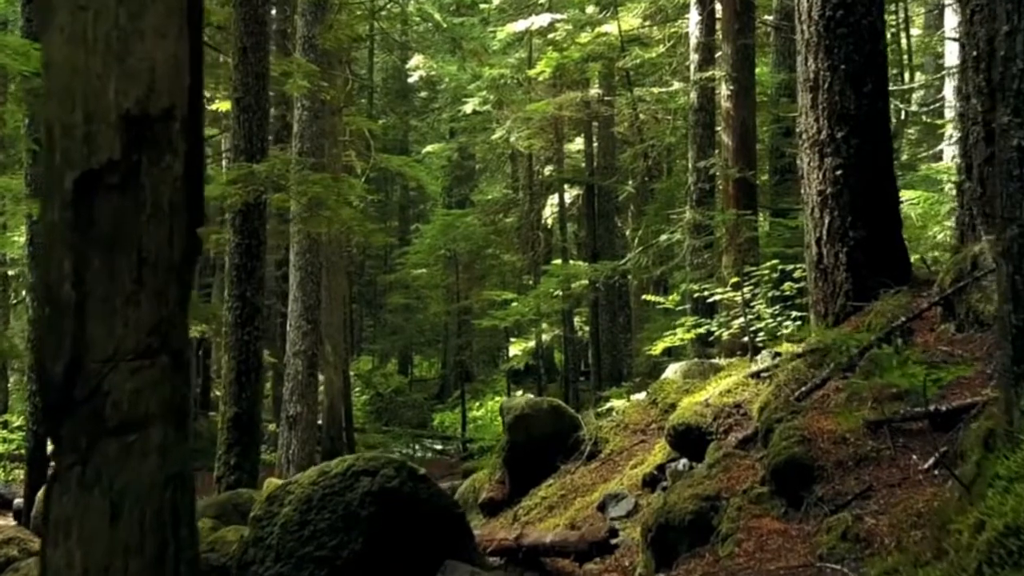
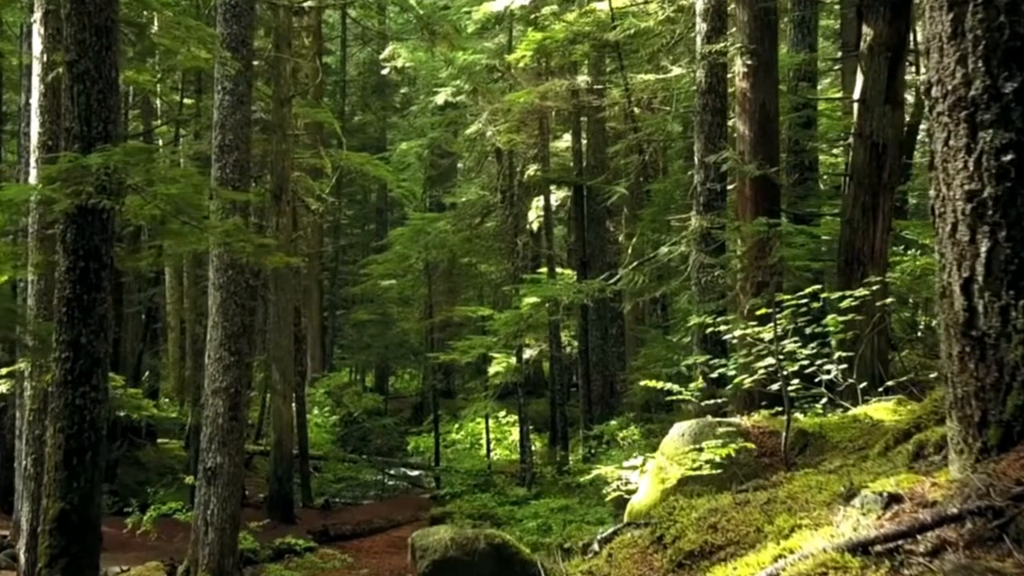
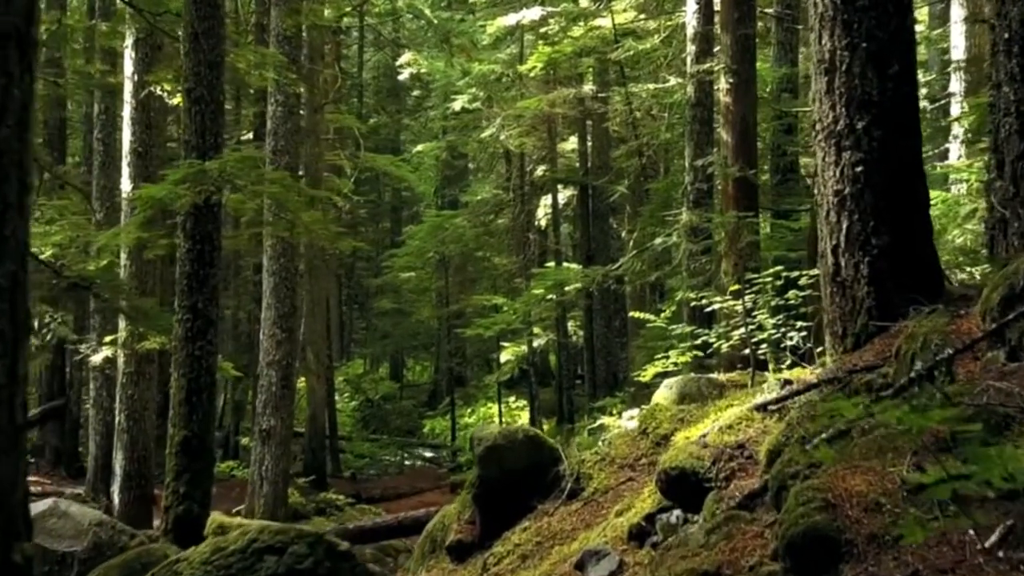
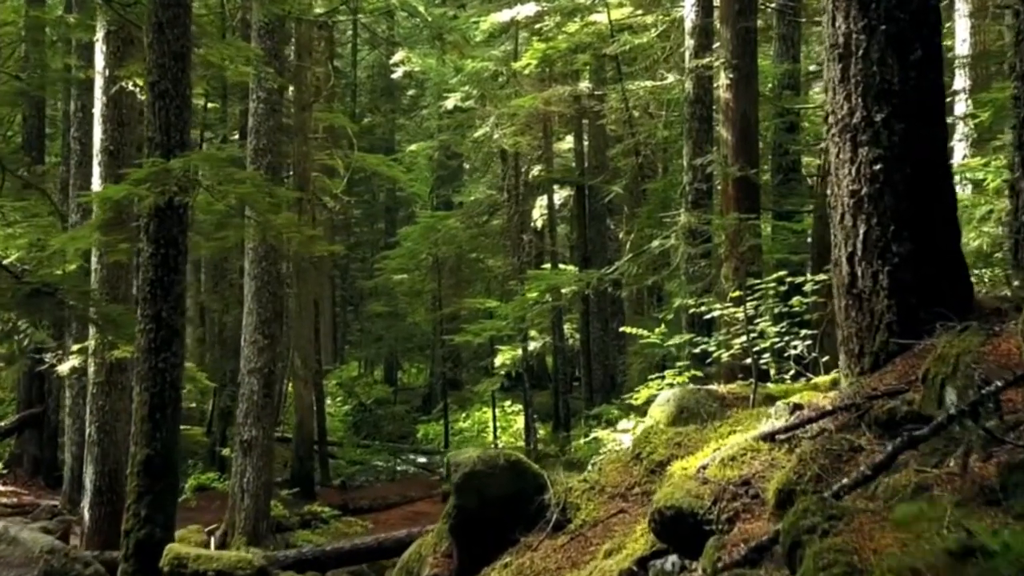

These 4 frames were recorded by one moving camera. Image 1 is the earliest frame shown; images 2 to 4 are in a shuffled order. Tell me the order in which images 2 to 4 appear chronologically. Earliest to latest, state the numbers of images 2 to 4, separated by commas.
3, 4, 2
